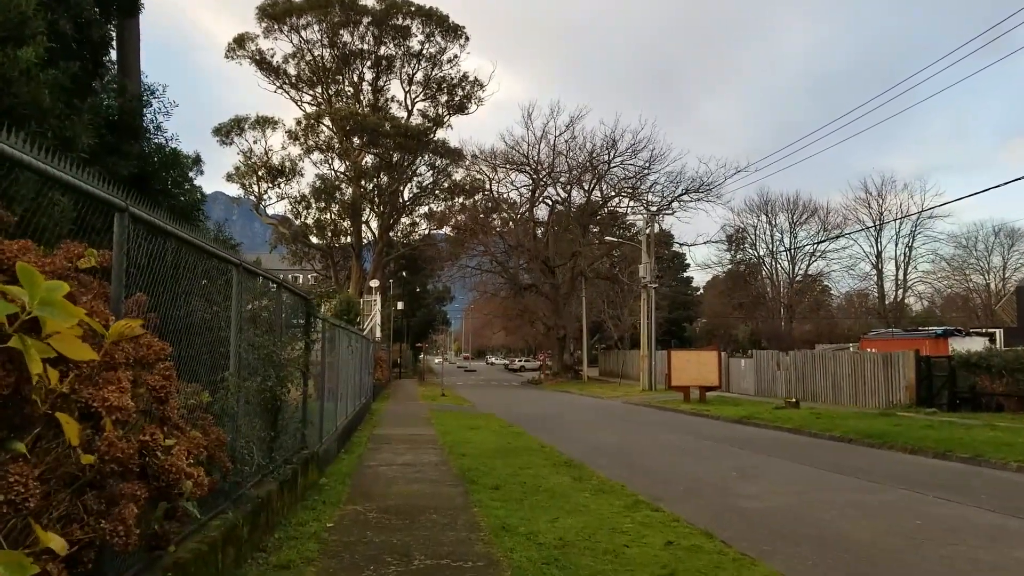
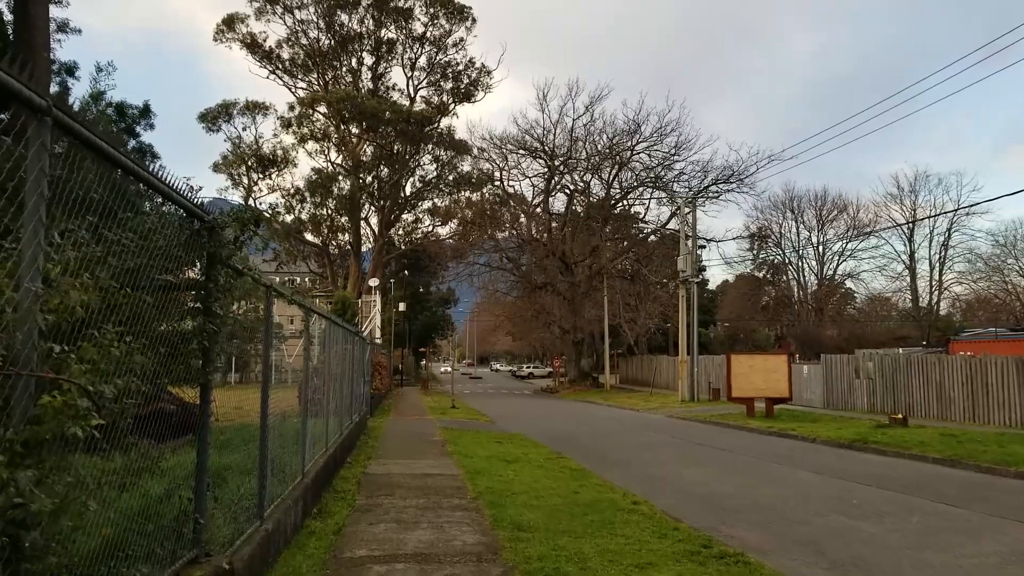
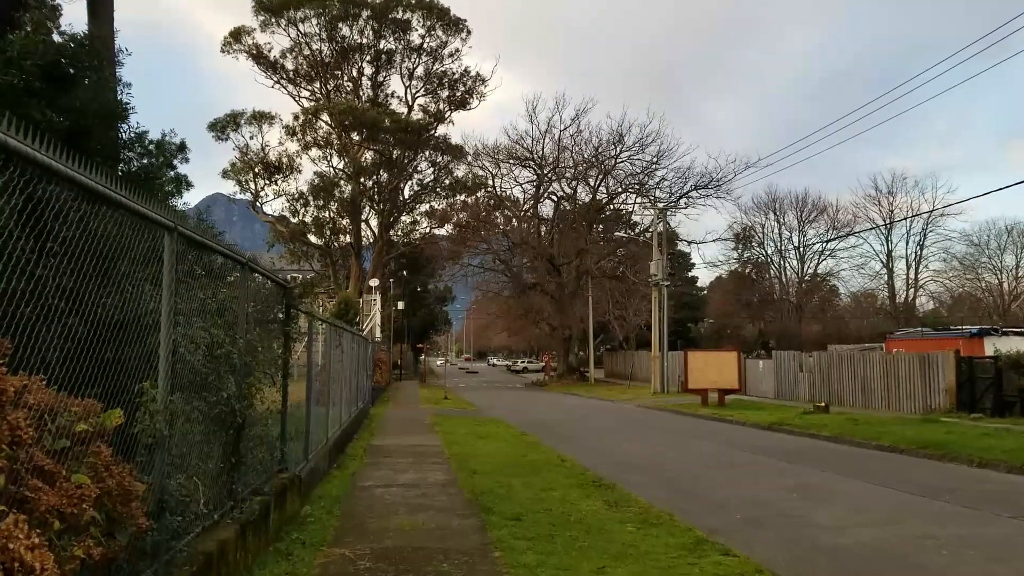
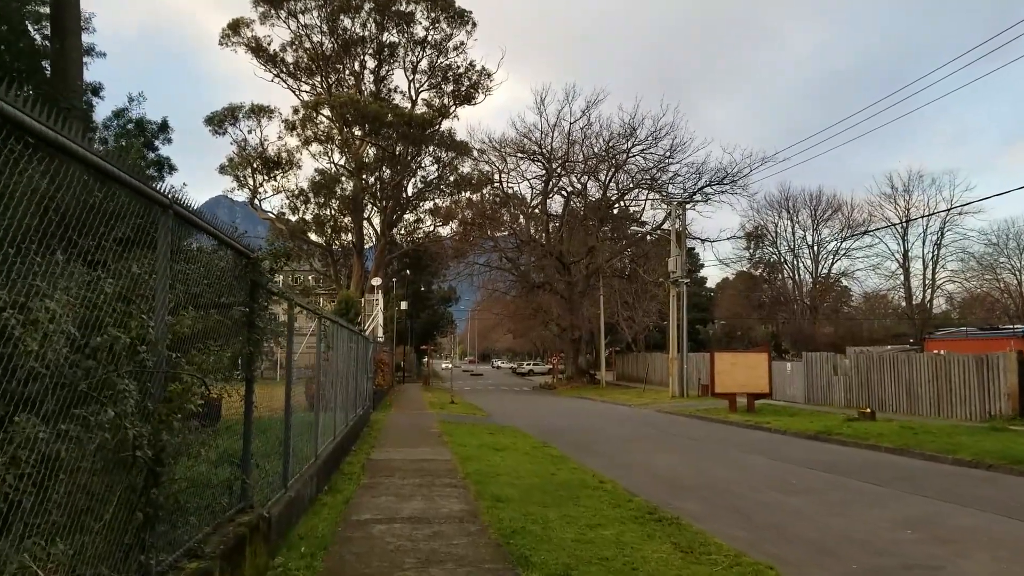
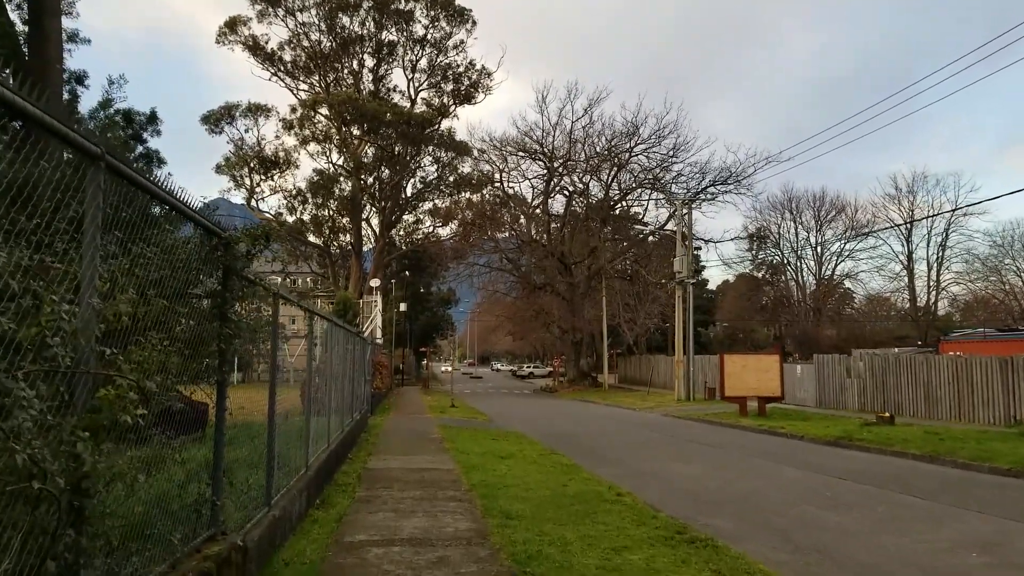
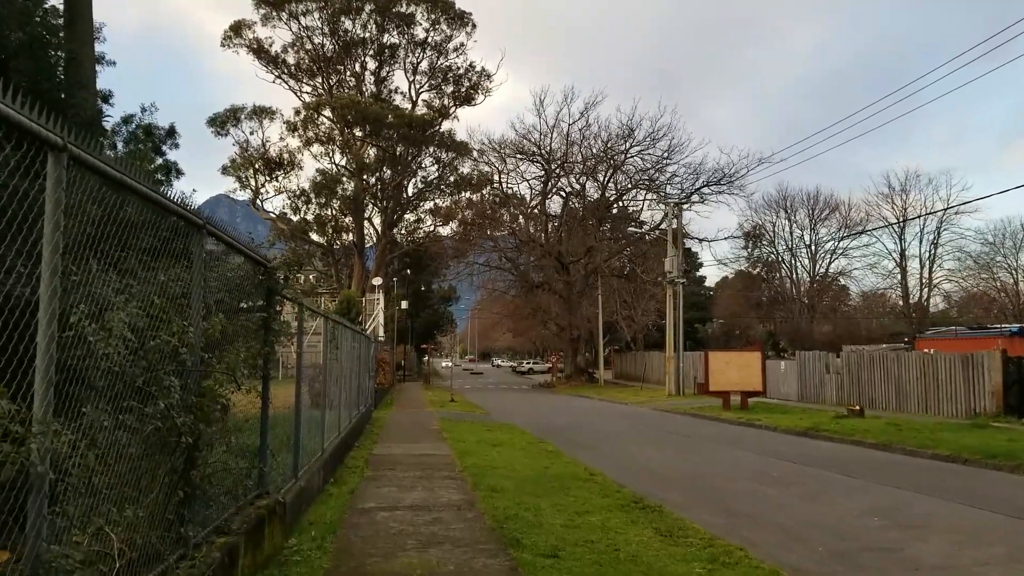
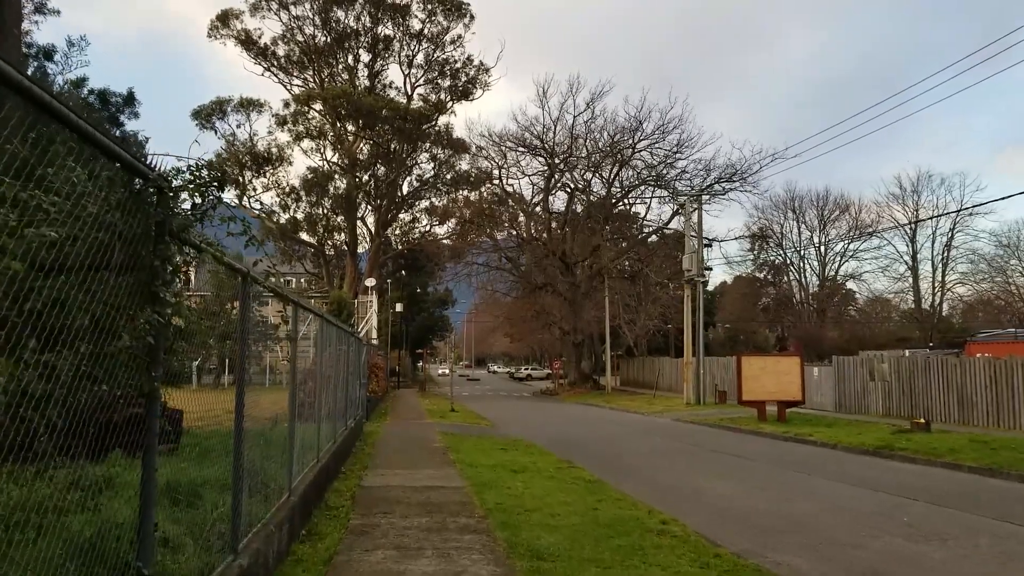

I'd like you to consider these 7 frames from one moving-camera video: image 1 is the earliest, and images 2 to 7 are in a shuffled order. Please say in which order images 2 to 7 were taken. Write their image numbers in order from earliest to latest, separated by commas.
3, 6, 4, 5, 2, 7
